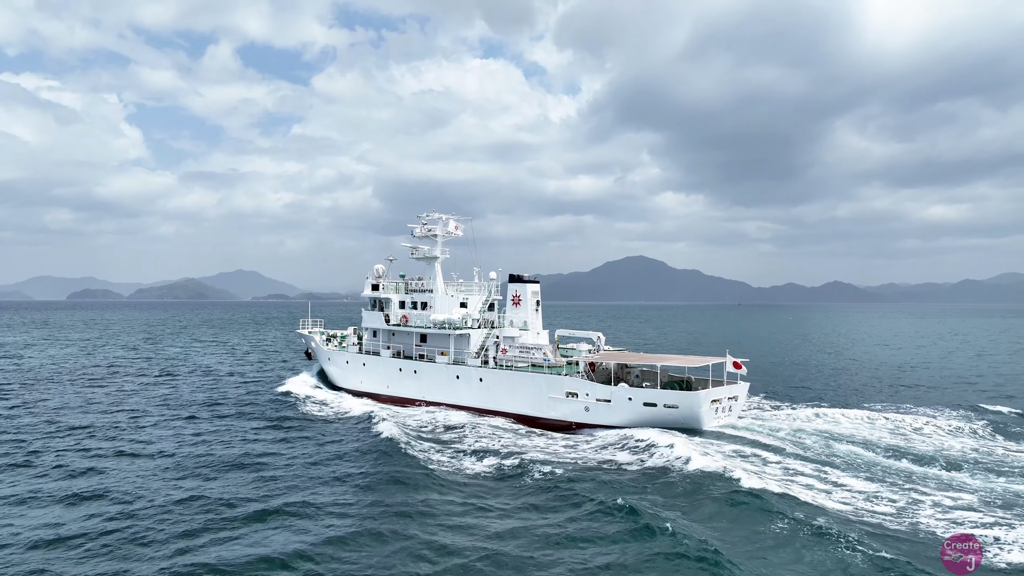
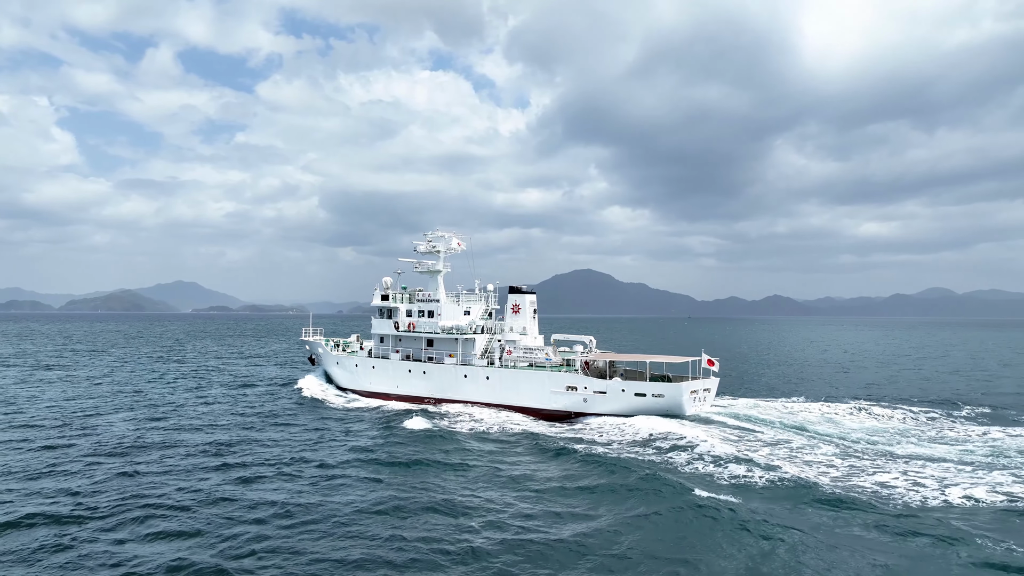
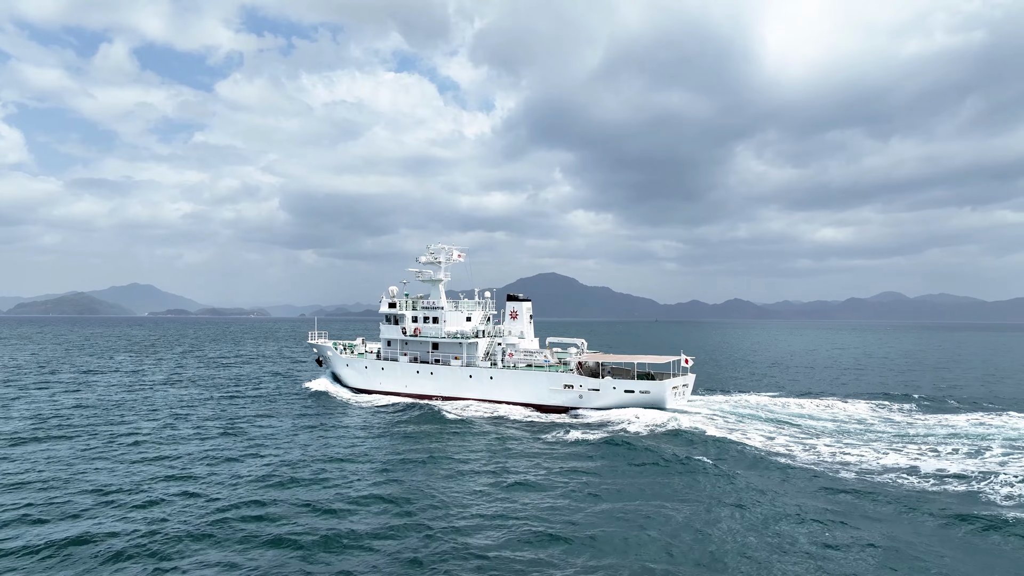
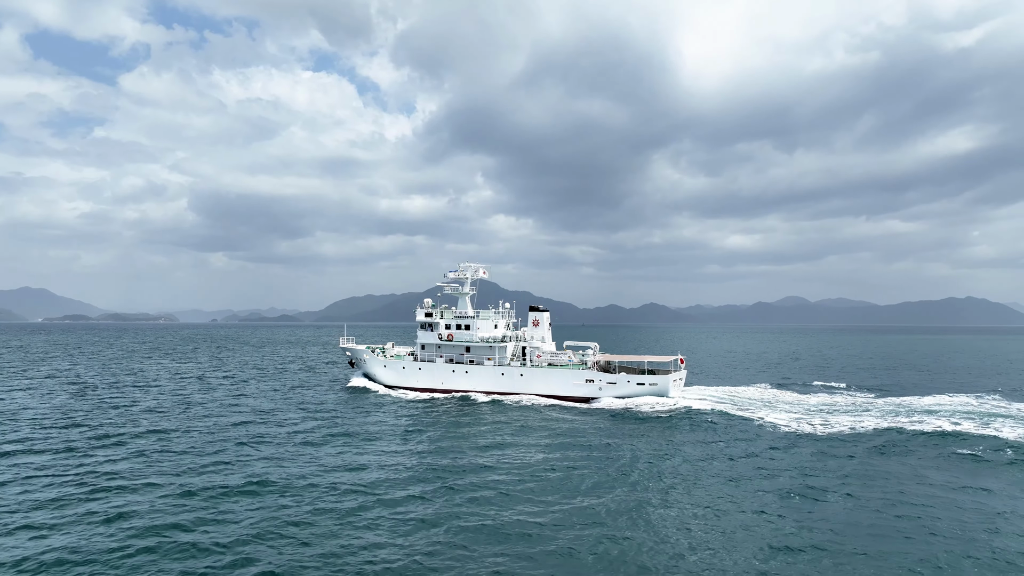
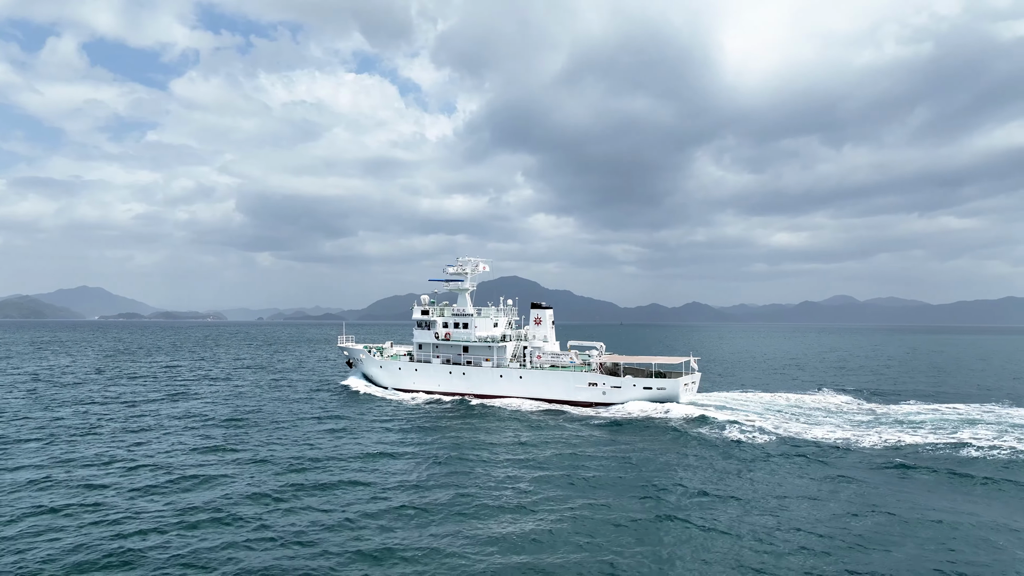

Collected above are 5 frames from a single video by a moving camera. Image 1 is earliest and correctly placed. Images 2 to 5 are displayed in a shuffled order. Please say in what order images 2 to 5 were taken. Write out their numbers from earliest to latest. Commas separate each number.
2, 3, 5, 4
